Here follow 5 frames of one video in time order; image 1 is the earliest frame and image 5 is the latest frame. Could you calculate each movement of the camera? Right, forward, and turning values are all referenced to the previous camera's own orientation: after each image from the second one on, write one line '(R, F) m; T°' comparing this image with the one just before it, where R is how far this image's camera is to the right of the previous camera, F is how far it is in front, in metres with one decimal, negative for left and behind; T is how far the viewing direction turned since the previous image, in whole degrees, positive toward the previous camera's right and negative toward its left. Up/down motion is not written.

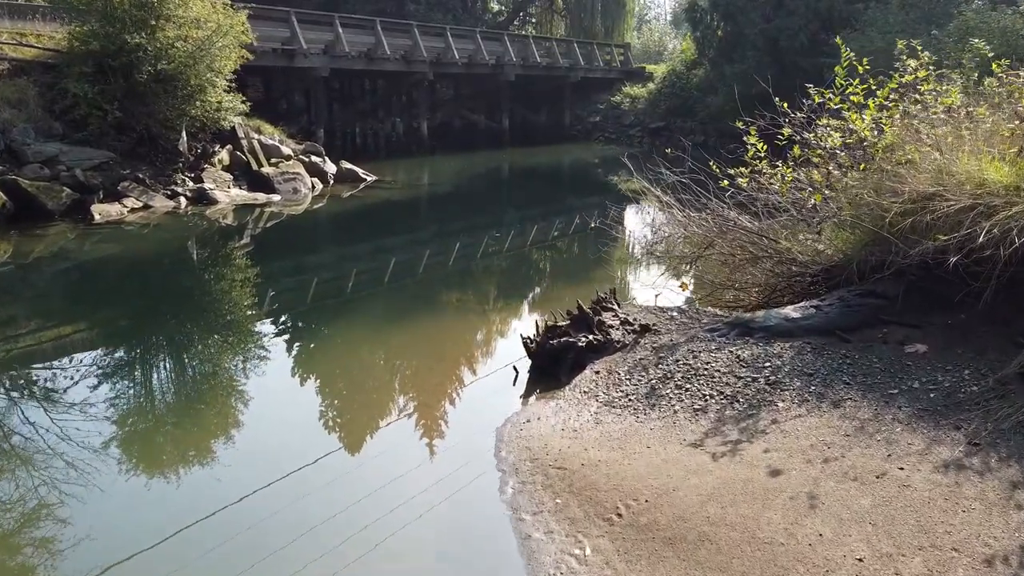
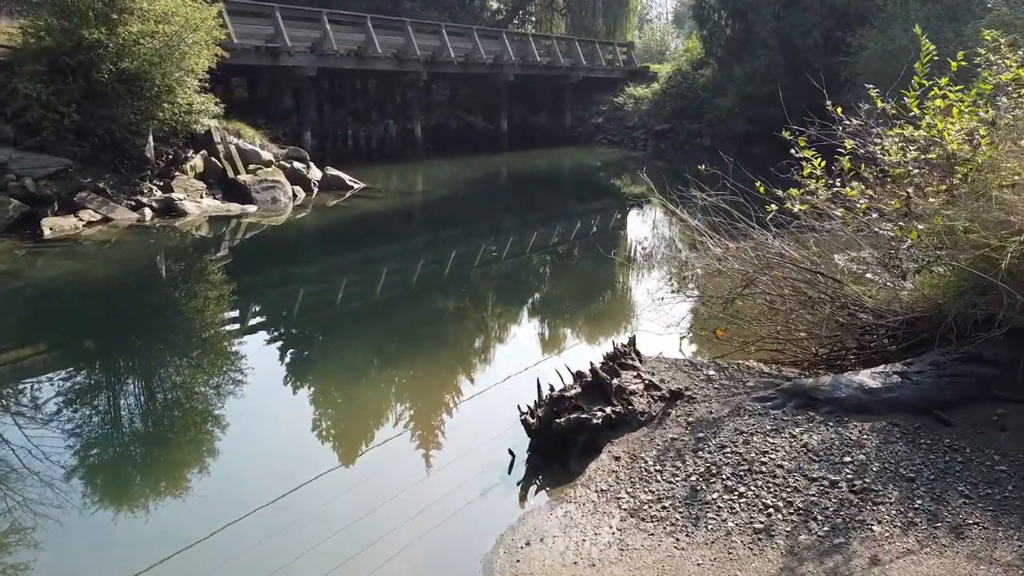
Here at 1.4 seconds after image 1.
(0.0, +1.0) m; 0°
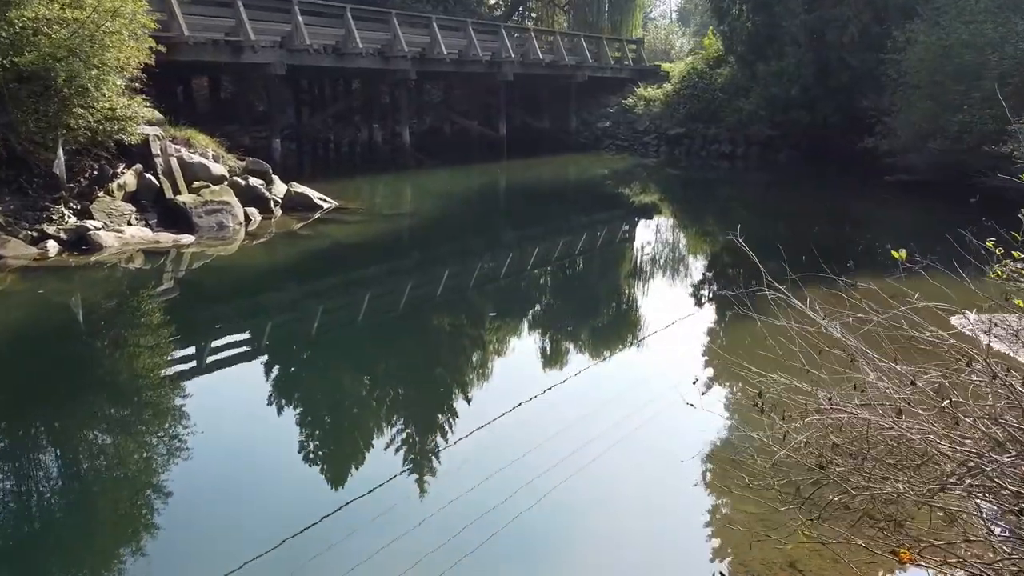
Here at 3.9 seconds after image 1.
(0.0, +2.1) m; 0°
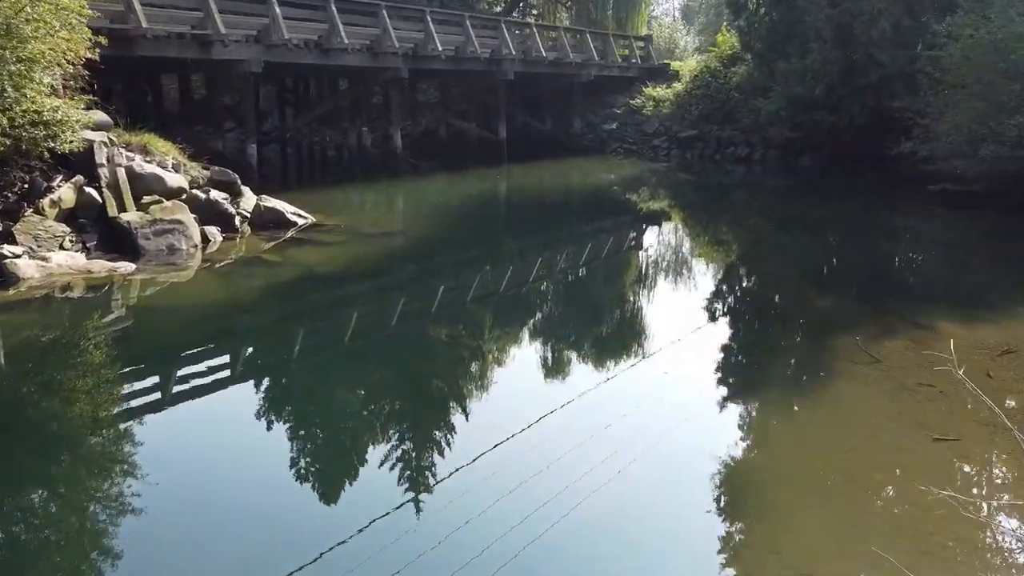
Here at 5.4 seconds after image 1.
(0.0, +1.4) m; 0°
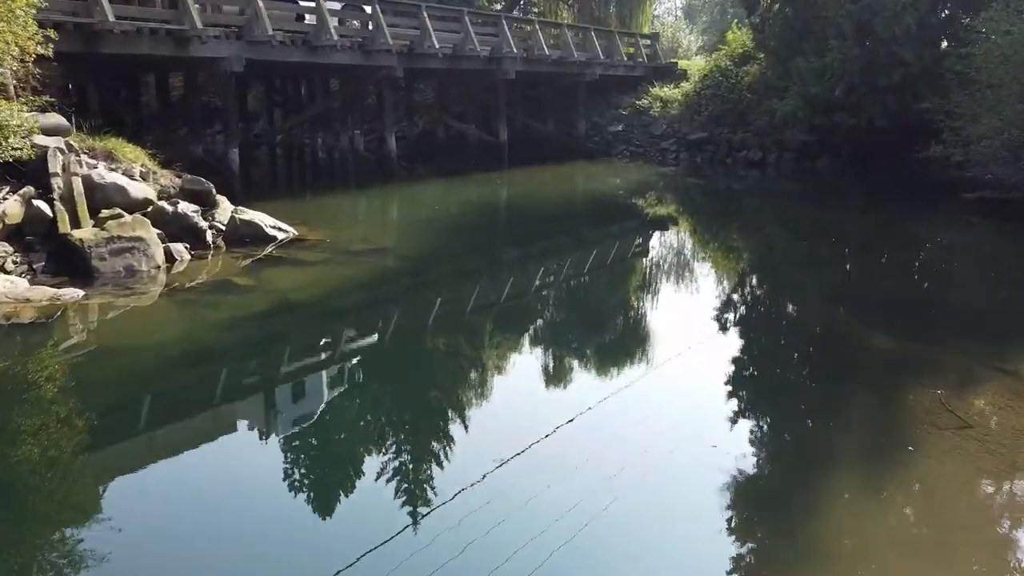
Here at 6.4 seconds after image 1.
(0.0, +0.9) m; 0°
